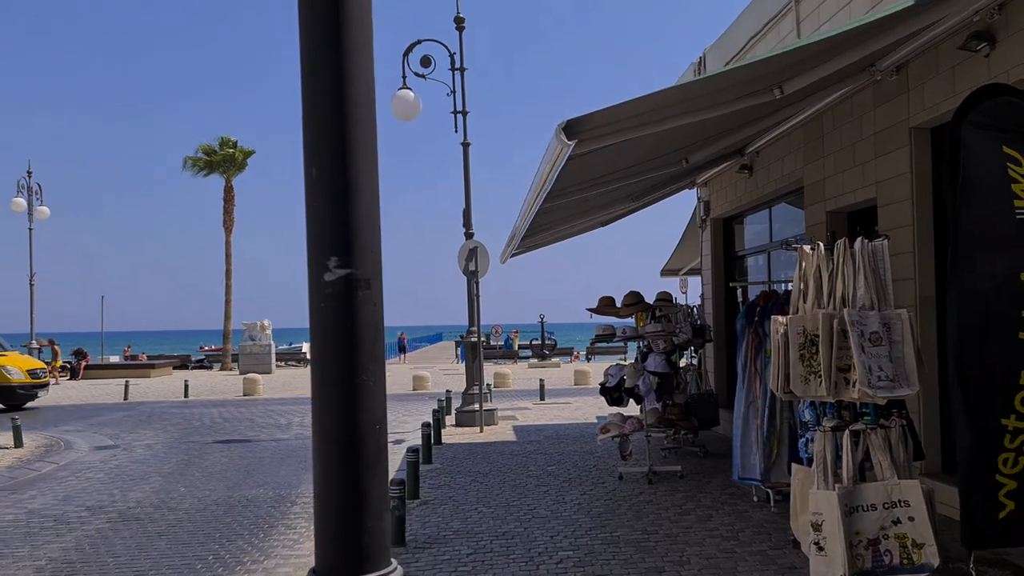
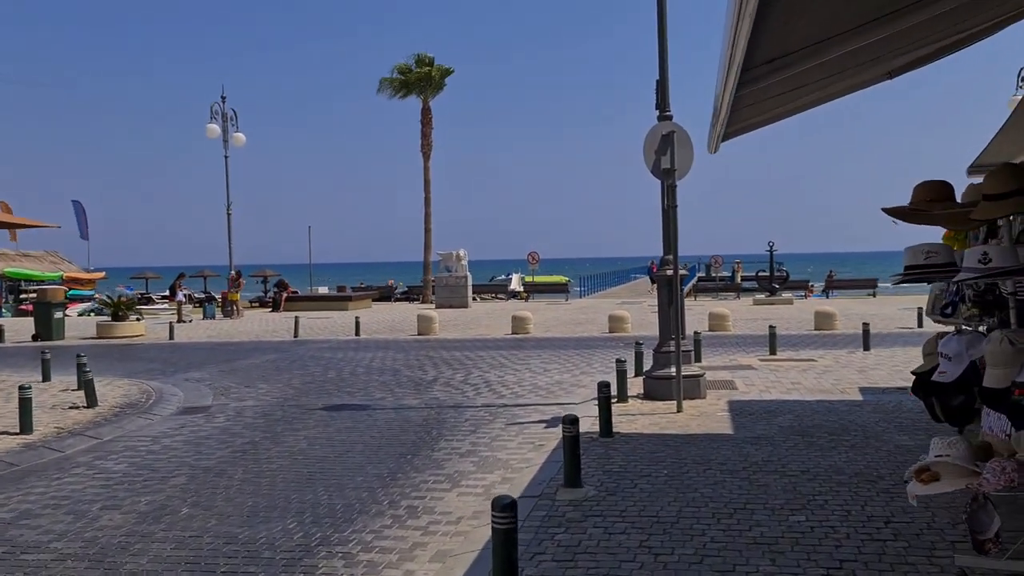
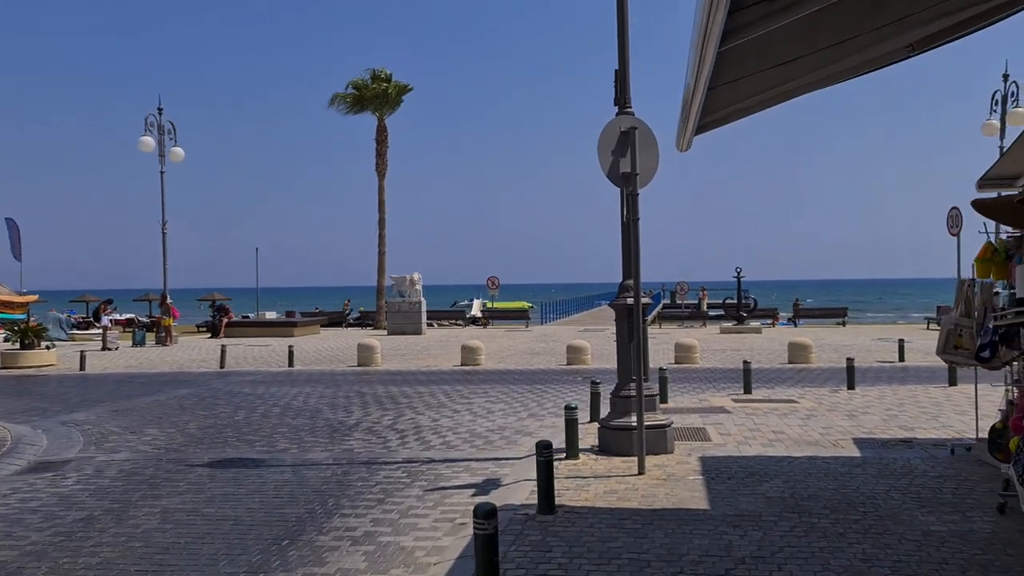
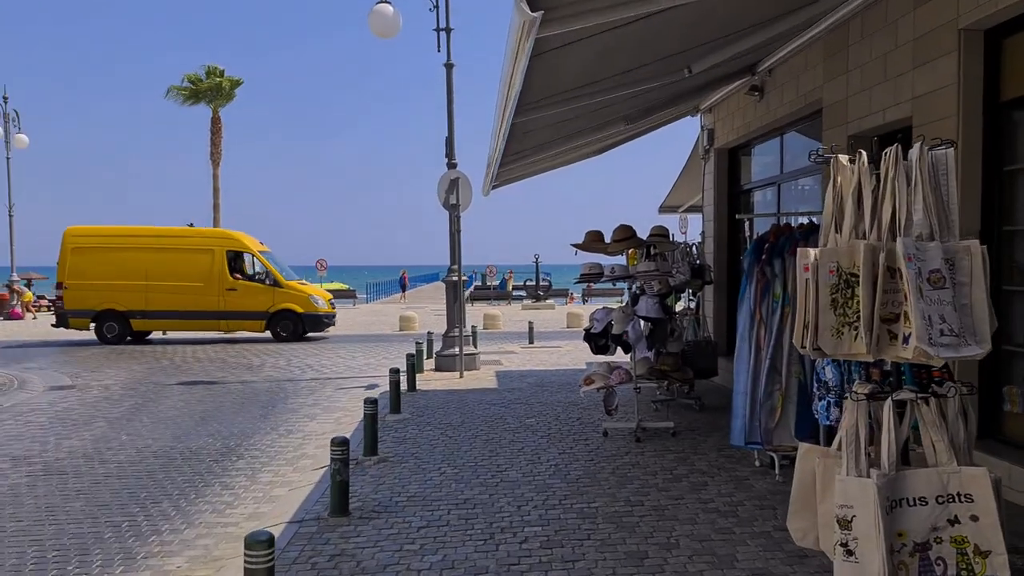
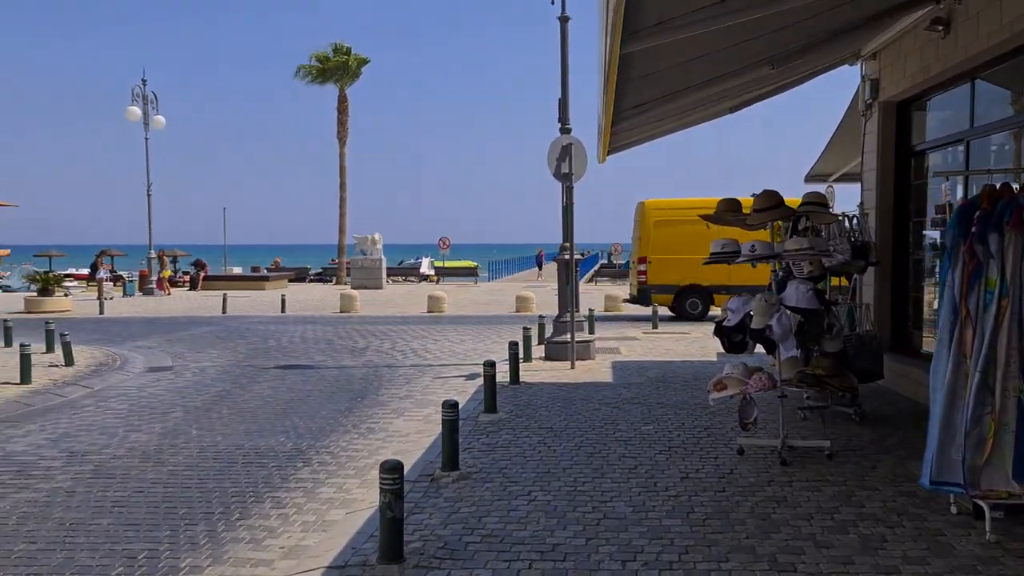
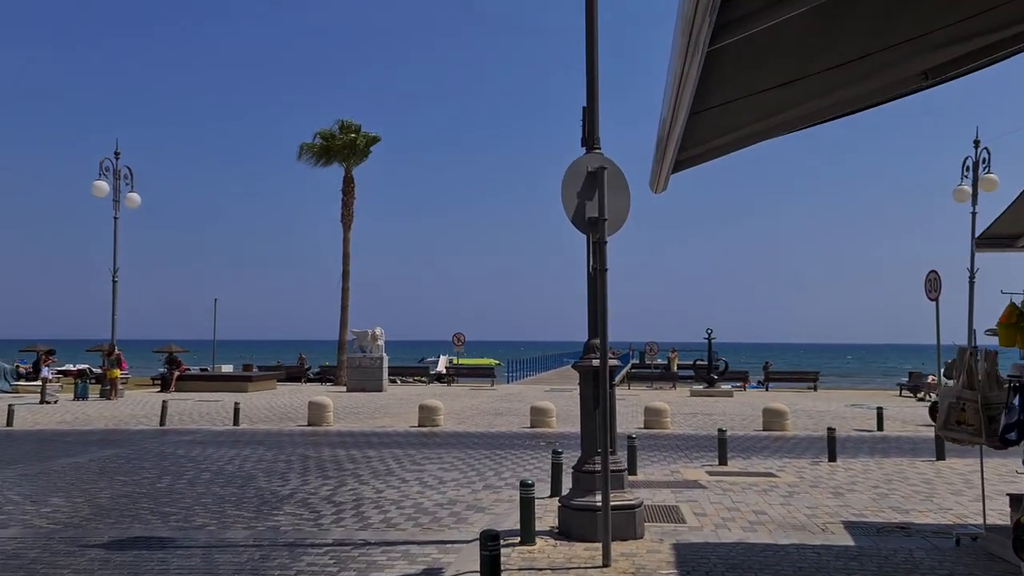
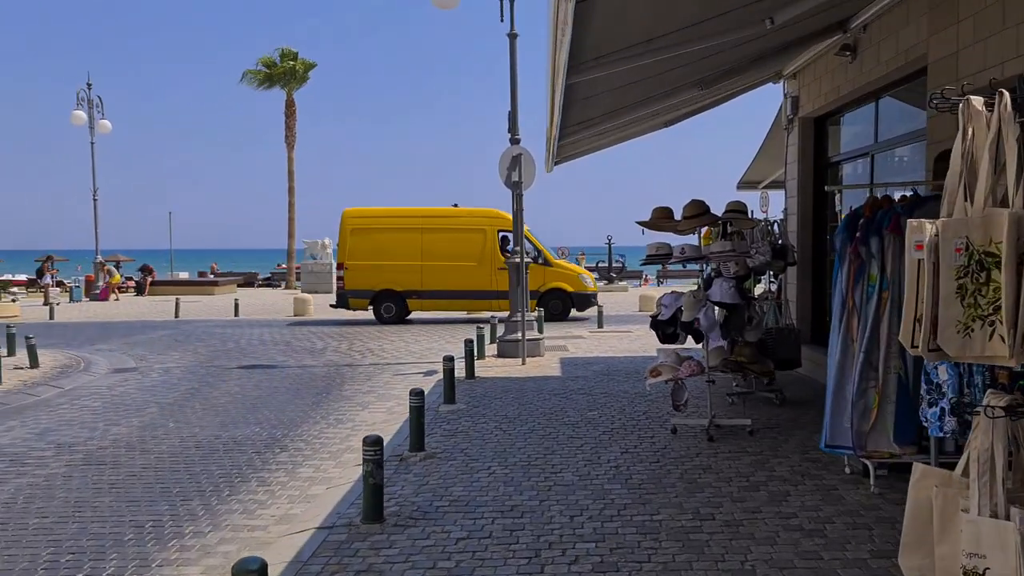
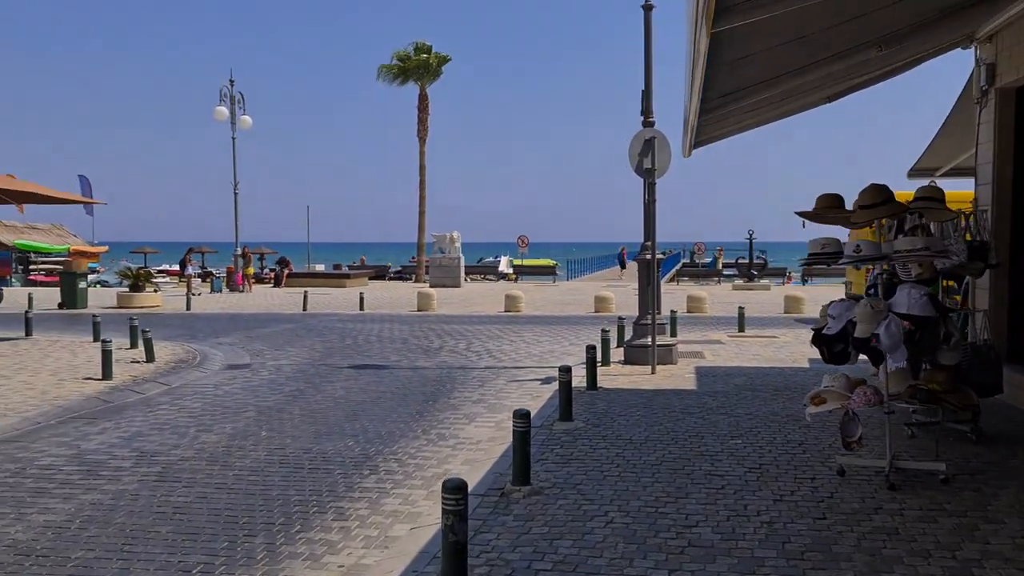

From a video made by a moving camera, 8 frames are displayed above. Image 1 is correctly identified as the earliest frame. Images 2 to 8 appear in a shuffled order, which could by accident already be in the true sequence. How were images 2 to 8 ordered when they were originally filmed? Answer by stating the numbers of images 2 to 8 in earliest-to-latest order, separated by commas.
4, 7, 5, 8, 2, 3, 6
